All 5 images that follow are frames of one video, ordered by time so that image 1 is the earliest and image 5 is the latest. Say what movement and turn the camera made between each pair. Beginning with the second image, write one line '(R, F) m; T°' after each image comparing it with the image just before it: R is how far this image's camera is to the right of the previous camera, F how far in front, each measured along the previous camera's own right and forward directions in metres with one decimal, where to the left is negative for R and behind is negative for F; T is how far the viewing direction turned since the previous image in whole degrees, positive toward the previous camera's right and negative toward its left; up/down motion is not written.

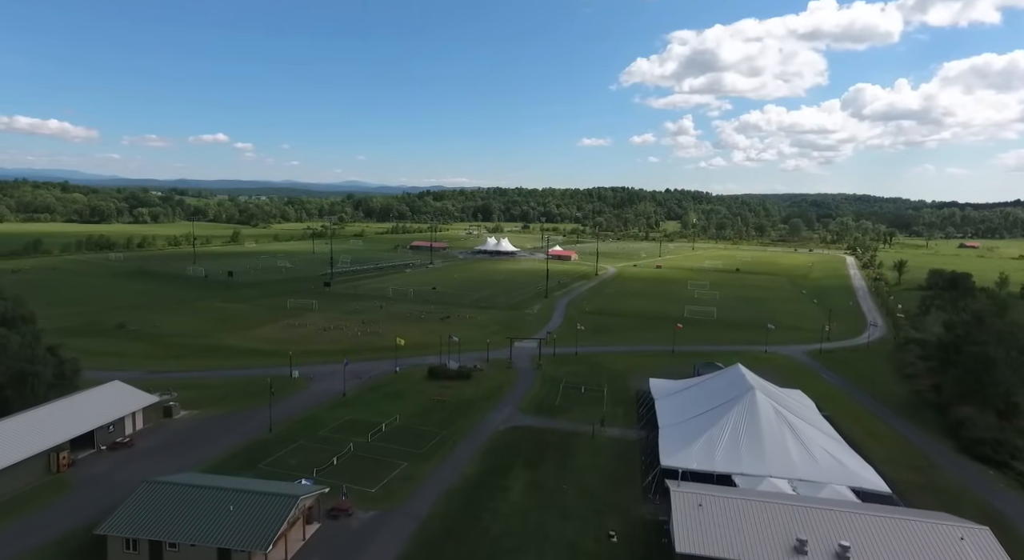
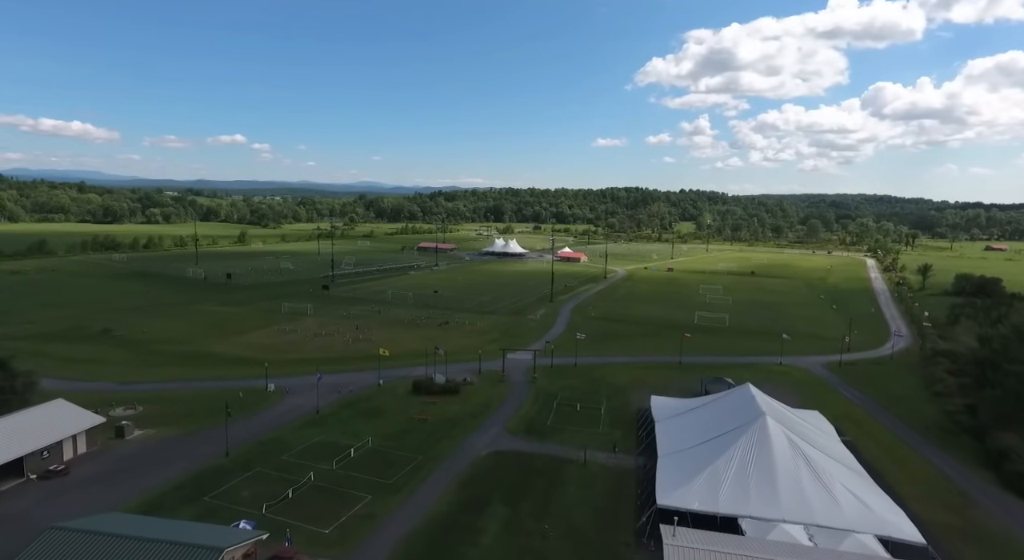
(+1.7, +3.5) m; -1°
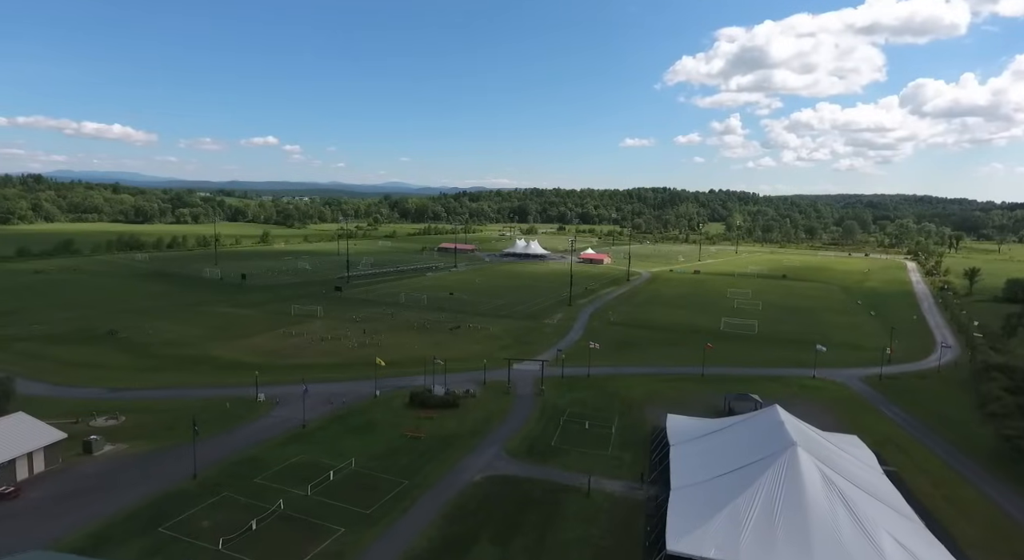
(+1.5, +3.4) m; -3°
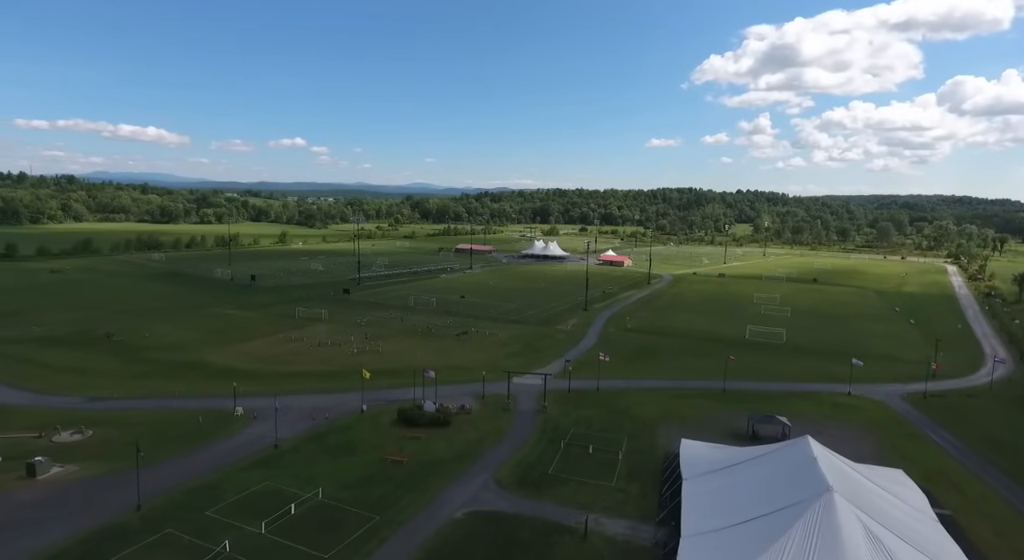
(+1.6, +3.9) m; -2°
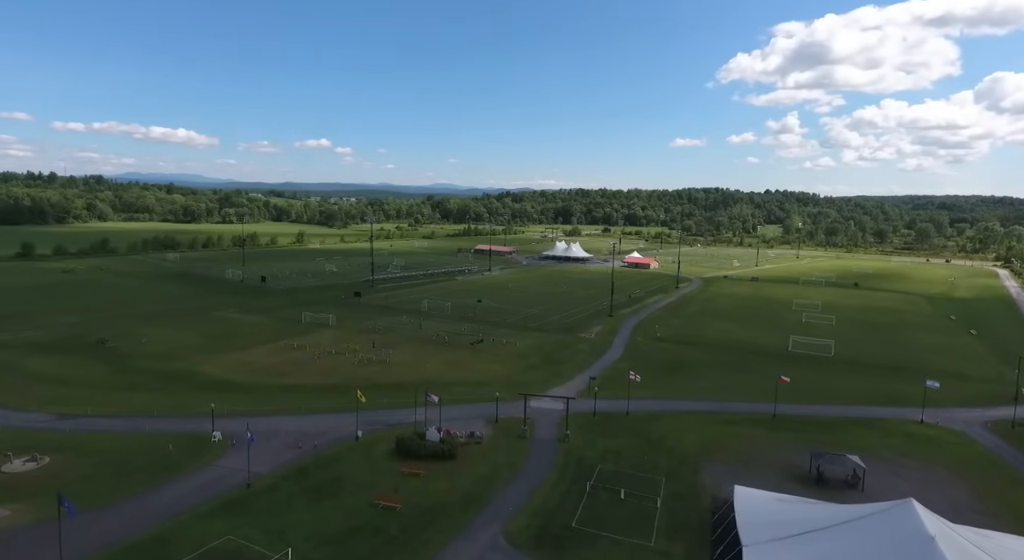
(+0.2, +5.4) m; -2°
